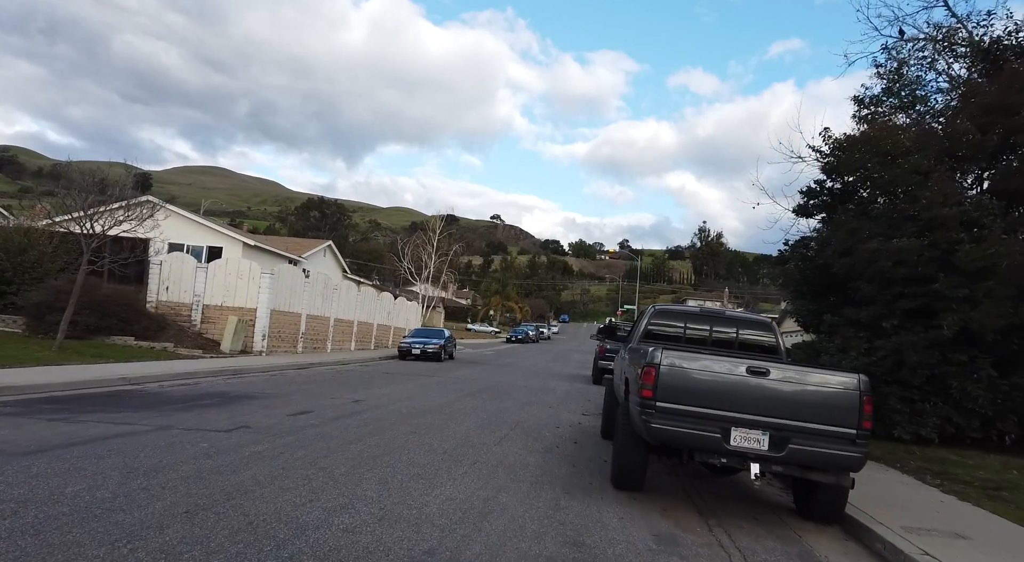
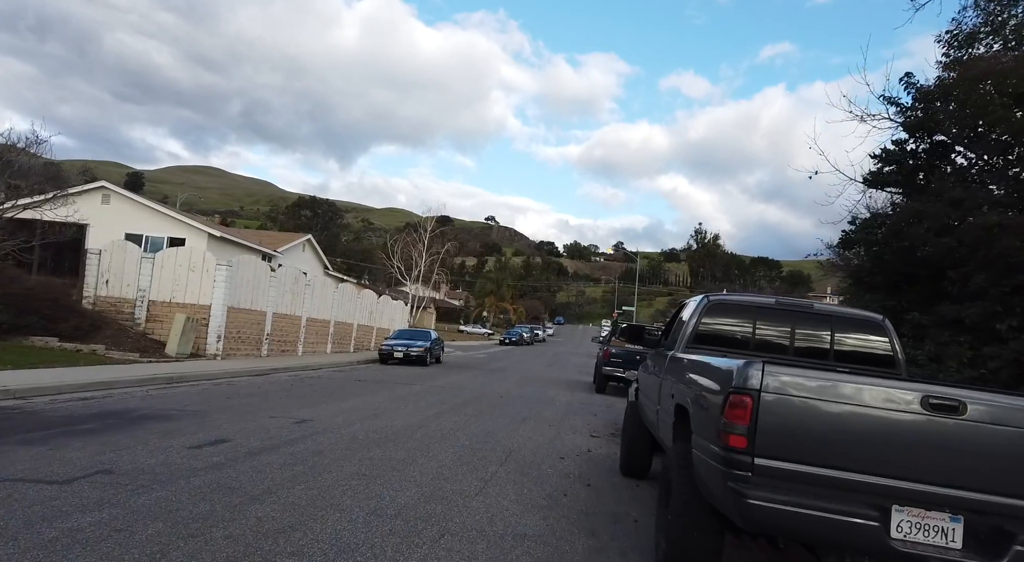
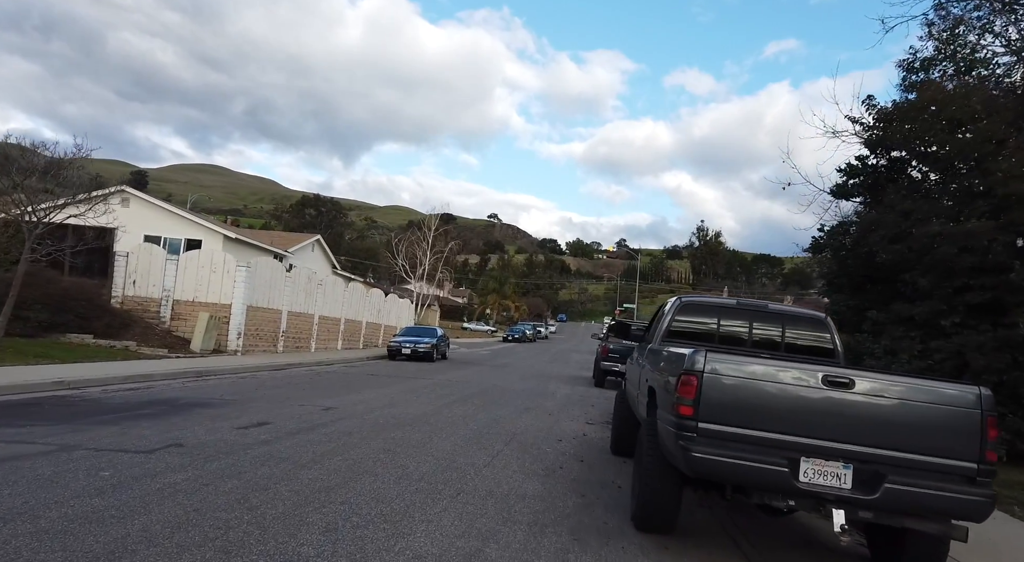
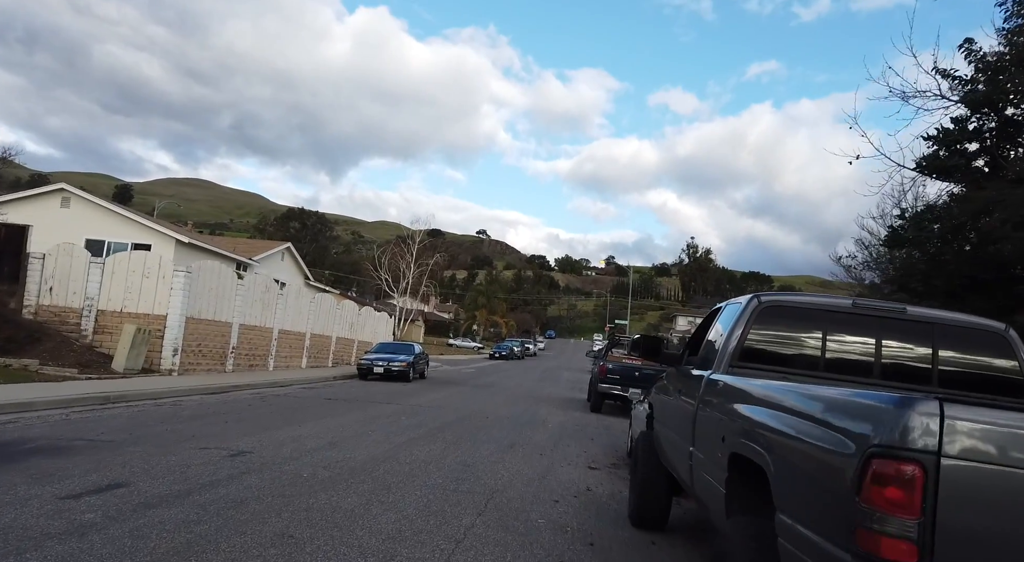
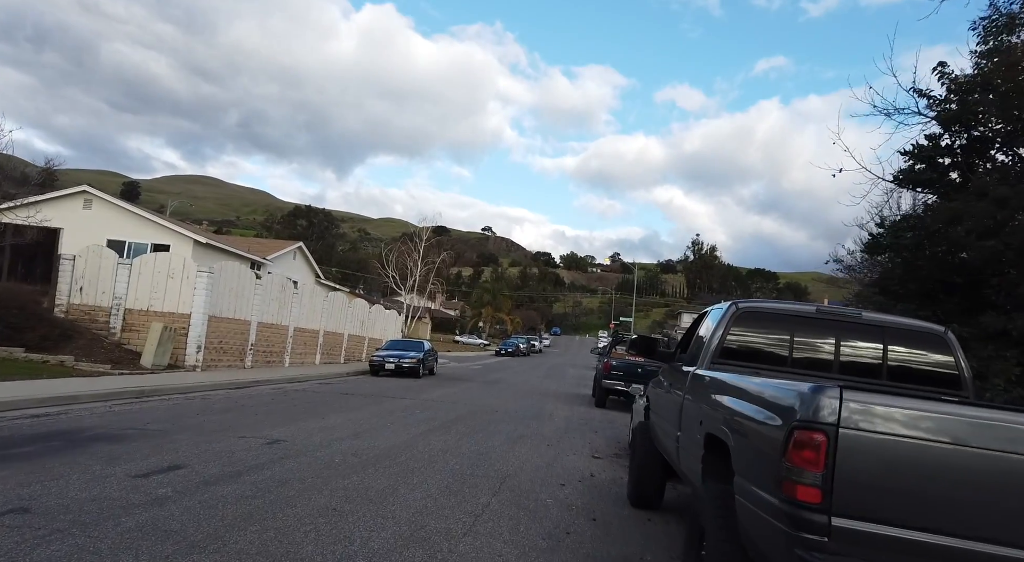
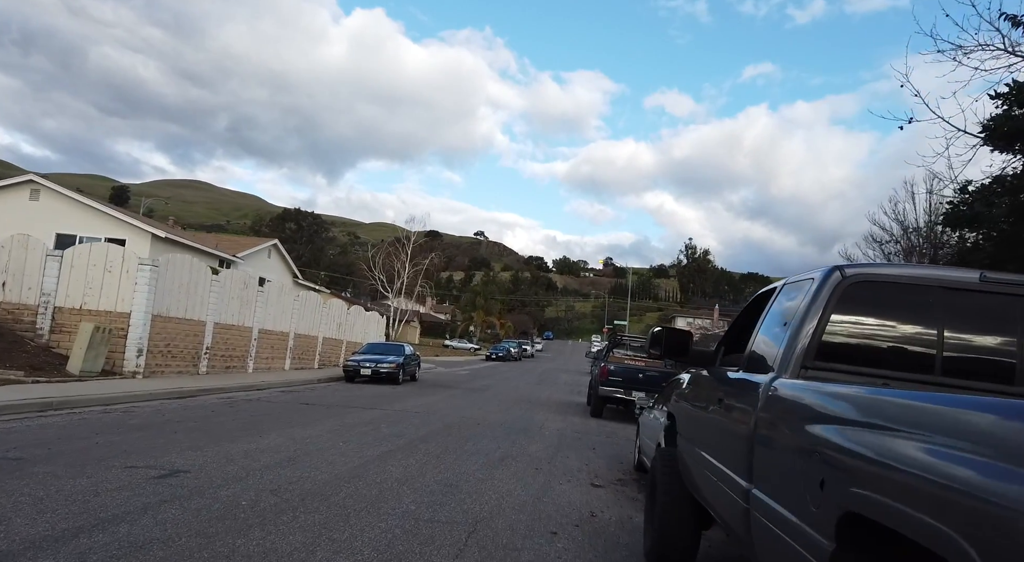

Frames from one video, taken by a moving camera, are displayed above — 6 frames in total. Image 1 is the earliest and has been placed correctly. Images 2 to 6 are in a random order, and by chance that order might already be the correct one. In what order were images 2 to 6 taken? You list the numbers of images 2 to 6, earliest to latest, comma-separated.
3, 2, 5, 4, 6
